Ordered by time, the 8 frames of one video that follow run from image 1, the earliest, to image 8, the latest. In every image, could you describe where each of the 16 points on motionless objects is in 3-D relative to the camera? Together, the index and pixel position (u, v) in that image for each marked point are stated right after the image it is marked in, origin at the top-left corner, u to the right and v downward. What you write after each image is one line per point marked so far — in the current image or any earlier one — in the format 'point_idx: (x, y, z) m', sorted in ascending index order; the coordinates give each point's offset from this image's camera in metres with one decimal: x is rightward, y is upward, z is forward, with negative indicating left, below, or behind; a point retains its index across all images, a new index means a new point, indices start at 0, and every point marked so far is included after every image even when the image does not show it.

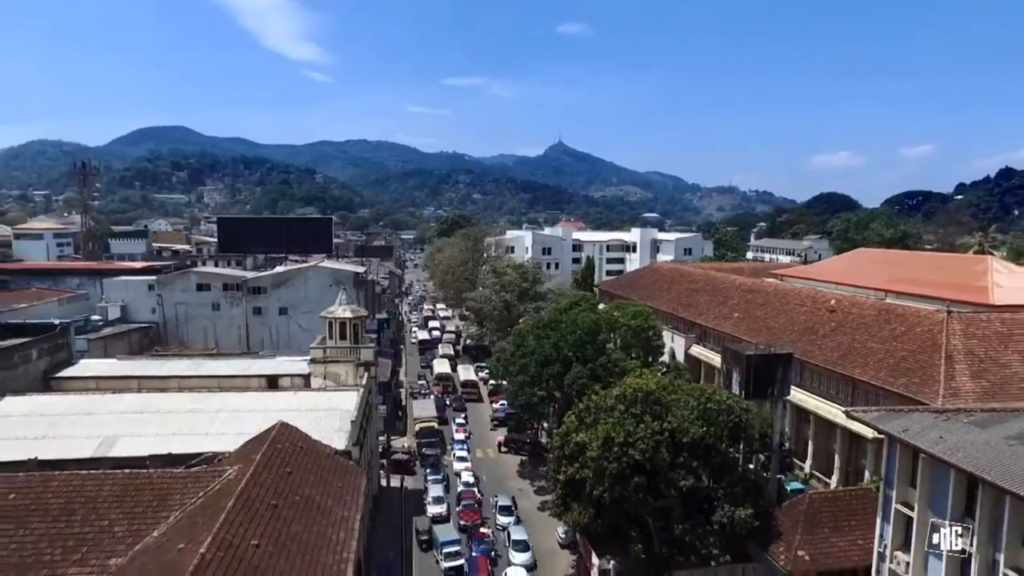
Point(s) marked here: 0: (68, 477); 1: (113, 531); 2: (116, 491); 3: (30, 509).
0: (-11.1, -4.7, +18.7) m
1: (-9.2, -5.6, +17.3) m
2: (-9.8, -4.9, +18.5) m
3: (-11.3, -5.1, +17.7) m
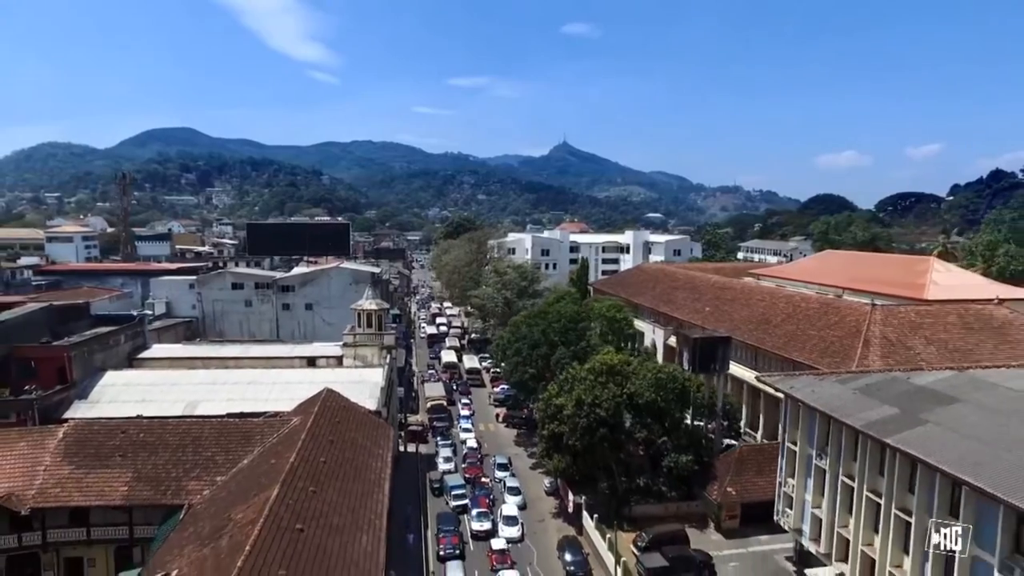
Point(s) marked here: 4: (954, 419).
0: (-11.4, -4.6, +25.5) m
1: (-9.5, -5.5, +24.1) m
2: (-10.0, -4.8, +25.2) m
3: (-11.6, -5.0, +24.5) m
4: (+11.3, -3.3, +19.3) m
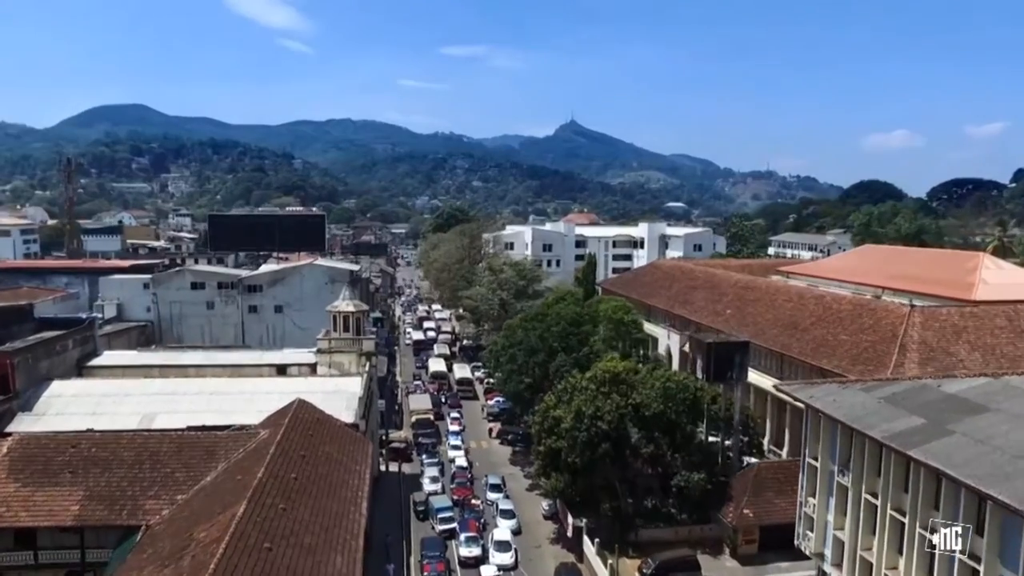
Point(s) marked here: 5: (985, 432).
0: (-11.9, -4.8, +24.2) m
1: (-10.1, -5.7, +22.7) m
2: (-10.6, -5.0, +23.8) m
3: (-12.2, -5.2, +23.2) m
4: (+10.4, -3.5, +16.6) m
5: (+10.3, -3.6, +16.4) m
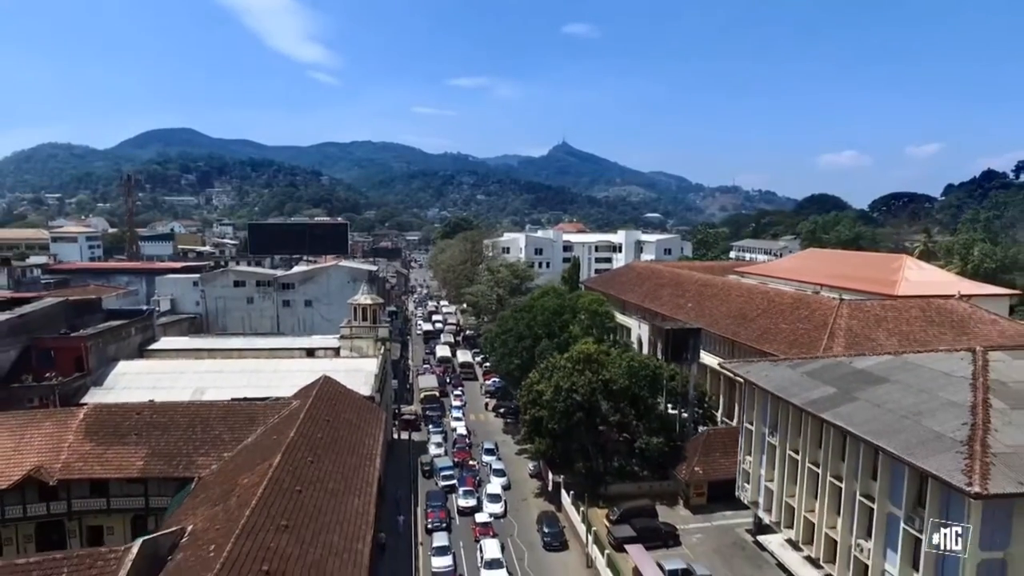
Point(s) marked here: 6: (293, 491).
0: (-12.1, -4.4, +27.8) m
1: (-10.2, -5.3, +26.5) m
2: (-10.7, -4.6, +27.6) m
3: (-12.3, -4.8, +26.9) m
4: (+10.6, -3.0, +21.6) m
5: (+10.5, -3.1, +21.5) m
6: (-5.6, -5.2, +19.4) m
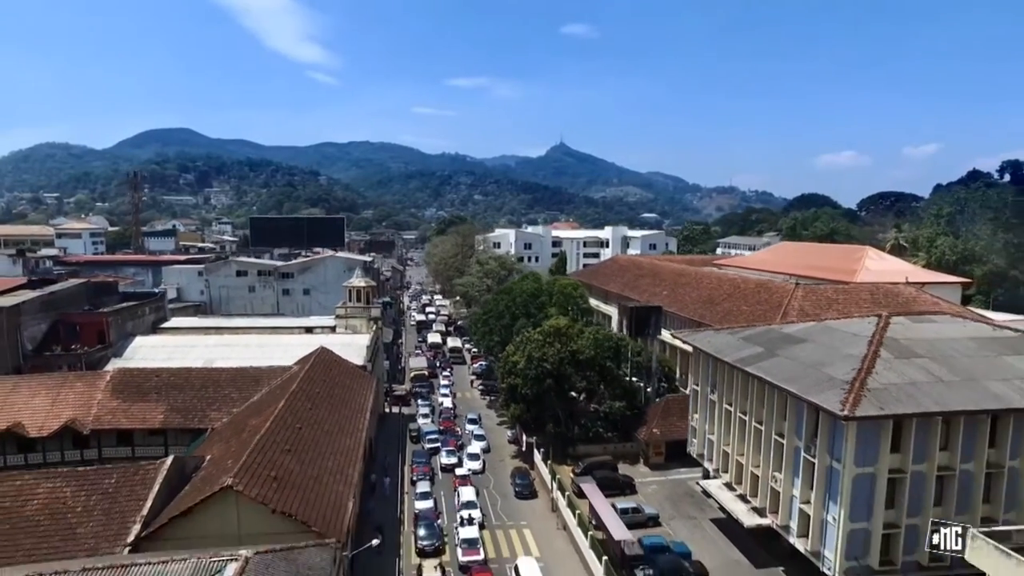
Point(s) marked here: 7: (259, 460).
0: (-13.1, -3.4, +31.5) m
1: (-11.3, -4.3, +30.1) m
2: (-11.8, -3.6, +31.2) m
3: (-13.3, -3.9, +30.5) m
4: (+9.6, -2.1, +25.4) m
5: (+9.5, -2.2, +25.2) m
6: (-6.7, -4.3, +23.1) m
7: (-6.4, -4.4, +19.0) m
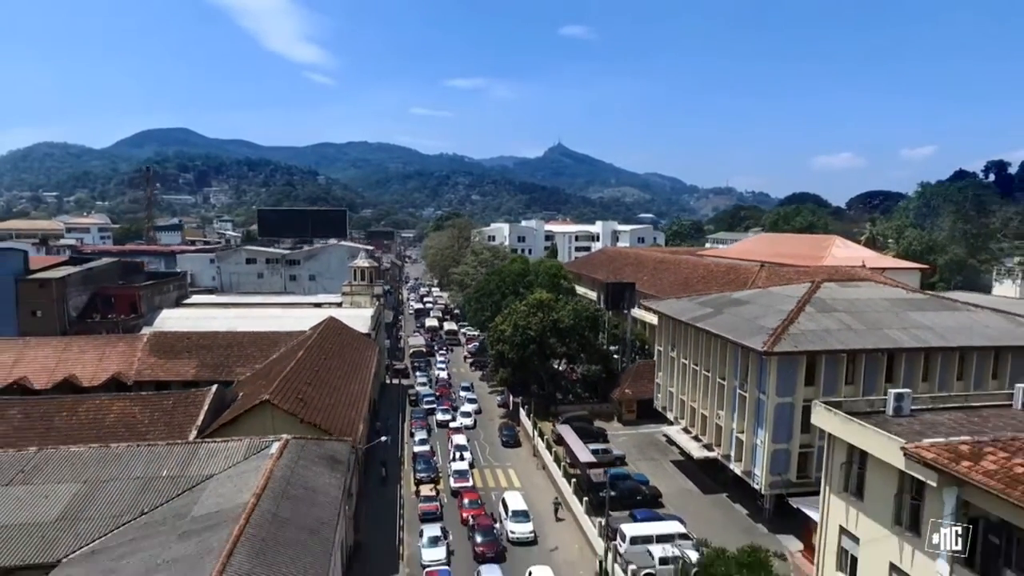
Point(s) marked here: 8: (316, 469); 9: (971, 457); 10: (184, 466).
0: (-13.7, -2.2, +35.8) m
1: (-11.9, -3.0, +34.5) m
2: (-12.4, -2.4, +35.6) m
3: (-14.0, -2.6, +34.9) m
4: (+9.0, -0.9, +29.8) m
5: (+8.9, -0.9, +29.6) m
6: (-7.2, -3.0, +27.5) m
7: (-7.0, -3.1, +23.4) m
8: (-4.5, -4.1, +17.1) m
9: (+7.1, -2.6, +11.7) m
10: (-7.3, -4.0, +16.7) m
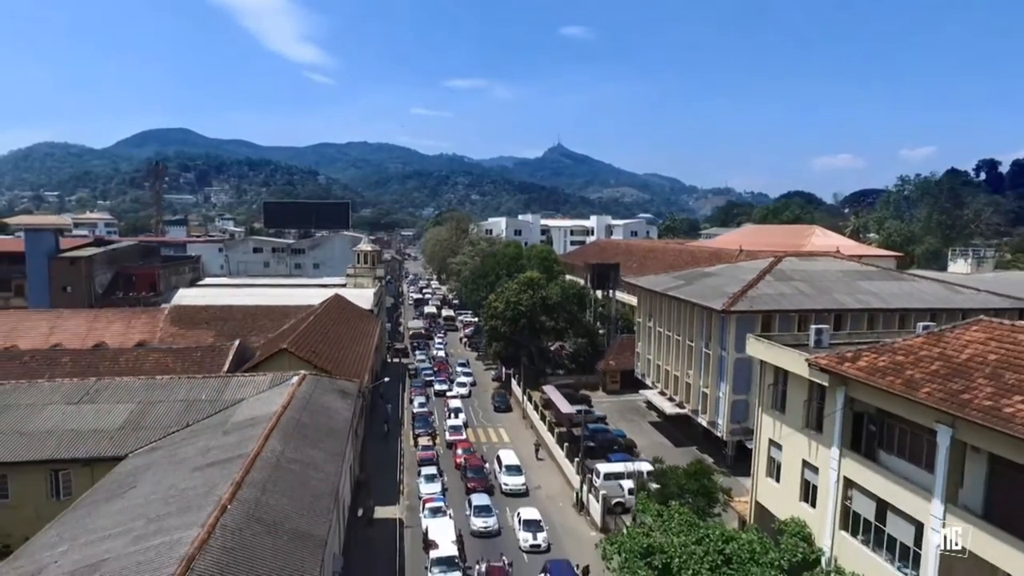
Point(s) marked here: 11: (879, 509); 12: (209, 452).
0: (-14.1, -1.0, +38.9) m
1: (-12.3, -1.9, +37.6) m
2: (-12.8, -1.2, +38.7) m
3: (-14.4, -1.4, +38.0) m
4: (+8.6, +0.3, +32.9) m
5: (+8.5, +0.3, +32.7) m
6: (-7.7, -1.8, +30.5) m
7: (-7.4, -1.9, +26.5) m
8: (-4.9, -2.9, +20.2) m
9: (+6.7, -1.4, +14.8) m
10: (-7.7, -2.7, +19.8) m
11: (+7.0, -4.2, +14.4) m
12: (-6.1, -3.3, +15.1) m
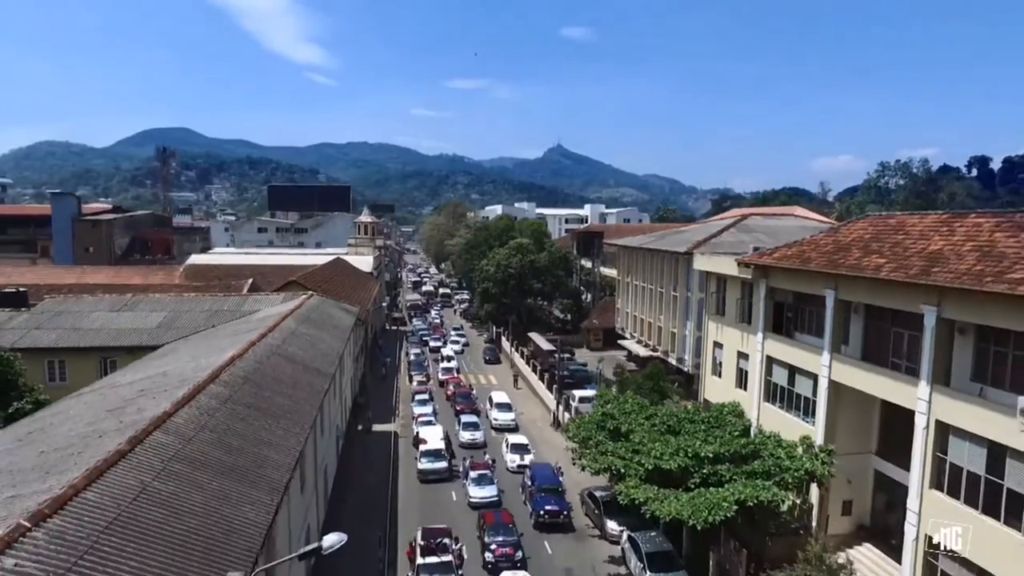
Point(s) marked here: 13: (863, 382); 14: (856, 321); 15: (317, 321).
0: (-14.7, +1.3, +41.9) m
1: (-12.9, +0.4, +40.6) m
2: (-13.4, +1.0, +41.7) m
3: (-15.0, +0.8, +41.0) m
4: (+8.0, +2.5, +35.9) m
5: (+7.9, +2.4, +35.8) m
6: (-8.2, +0.4, +33.6) m
7: (-8.0, +0.3, +29.5) m
8: (-5.5, -0.7, +23.2) m
9: (+6.1, +0.8, +17.8) m
10: (-8.3, -0.5, +22.8) m
11: (+6.5, -2.0, +17.4) m
12: (-6.7, -1.1, +18.1) m
13: (+6.8, -1.8, +14.5) m
14: (+6.9, -0.7, +15.1) m
15: (-5.1, -0.9, +19.7) m
